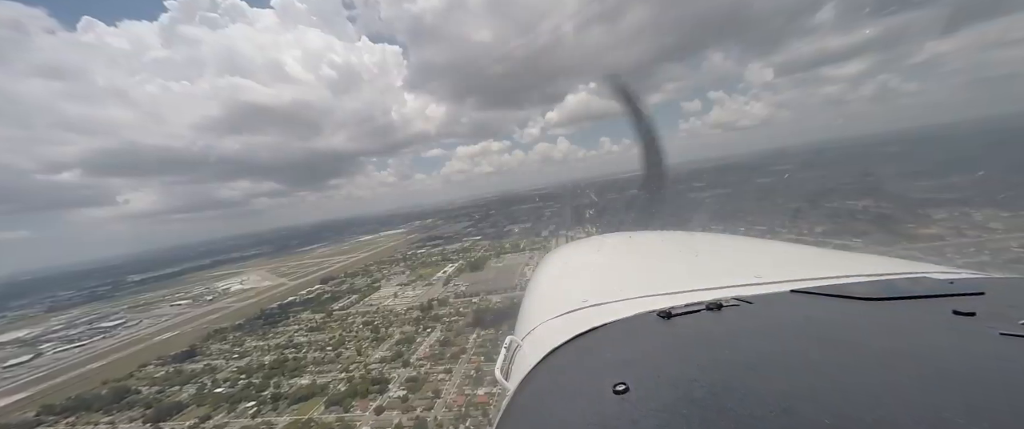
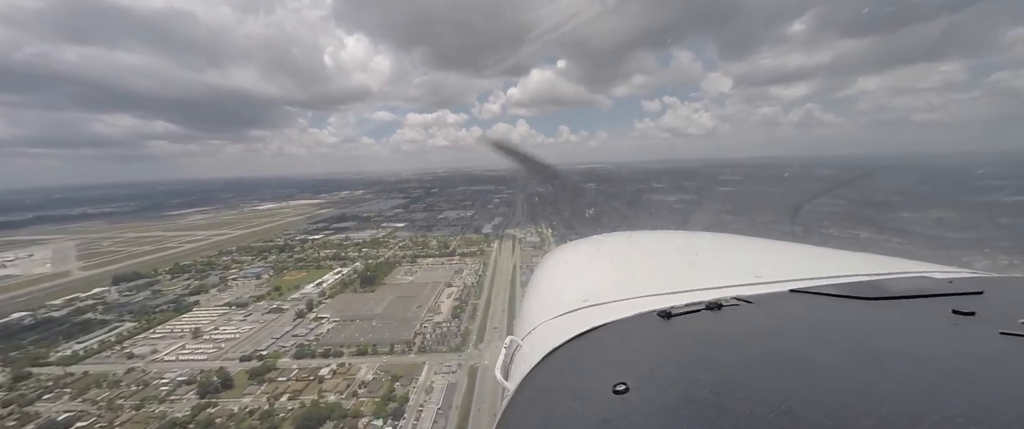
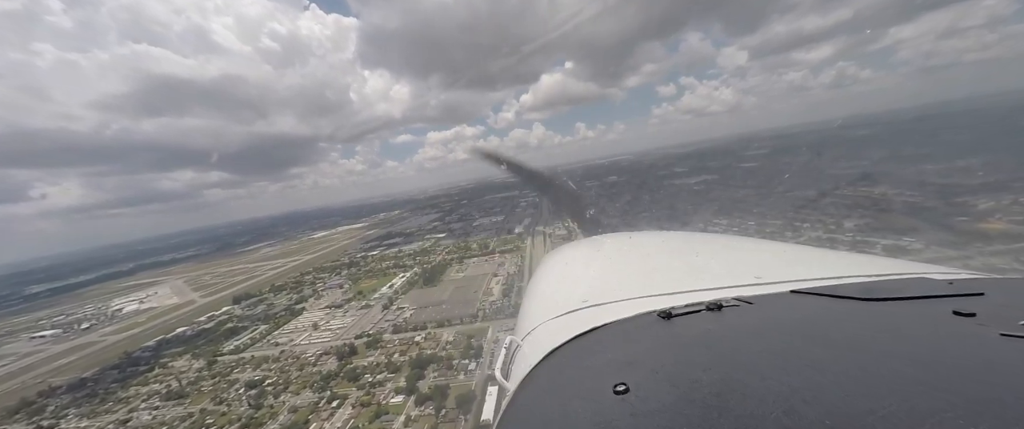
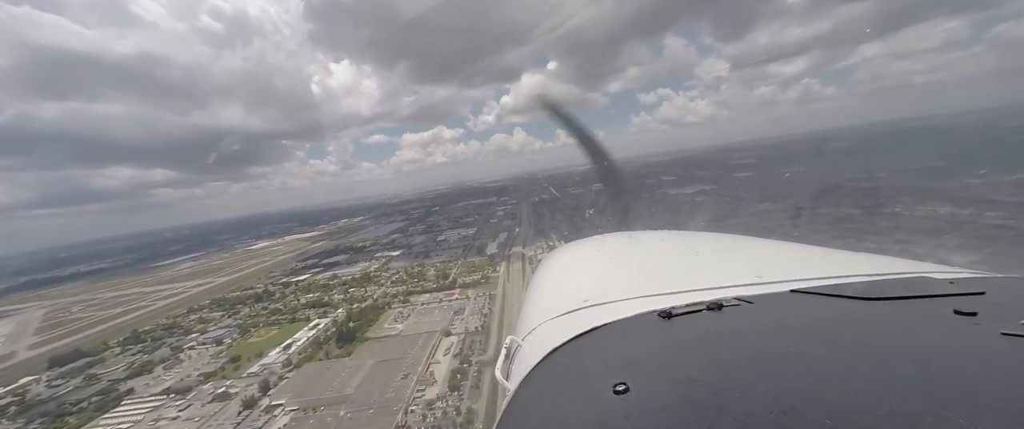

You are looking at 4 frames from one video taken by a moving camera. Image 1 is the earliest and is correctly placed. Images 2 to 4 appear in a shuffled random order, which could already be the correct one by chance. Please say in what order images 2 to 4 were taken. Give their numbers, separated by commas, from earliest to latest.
3, 2, 4
